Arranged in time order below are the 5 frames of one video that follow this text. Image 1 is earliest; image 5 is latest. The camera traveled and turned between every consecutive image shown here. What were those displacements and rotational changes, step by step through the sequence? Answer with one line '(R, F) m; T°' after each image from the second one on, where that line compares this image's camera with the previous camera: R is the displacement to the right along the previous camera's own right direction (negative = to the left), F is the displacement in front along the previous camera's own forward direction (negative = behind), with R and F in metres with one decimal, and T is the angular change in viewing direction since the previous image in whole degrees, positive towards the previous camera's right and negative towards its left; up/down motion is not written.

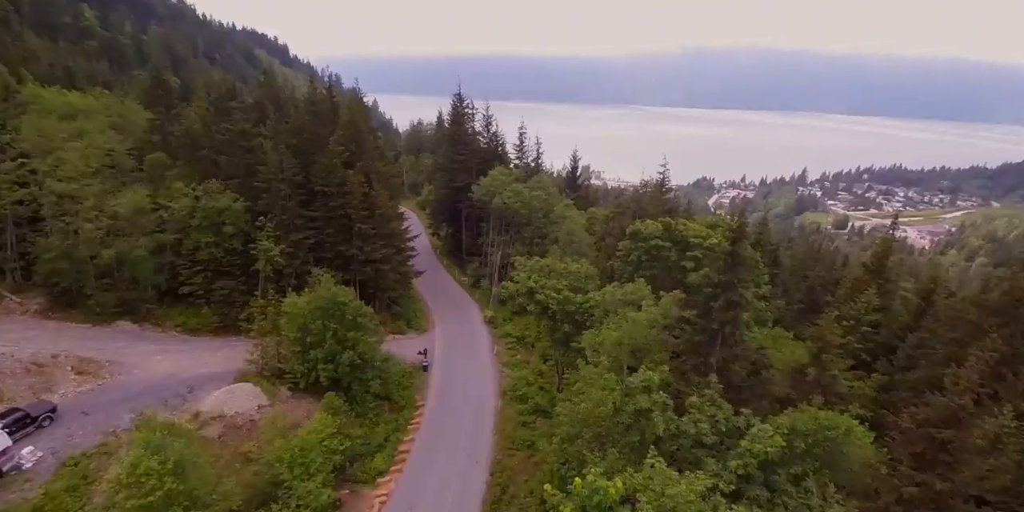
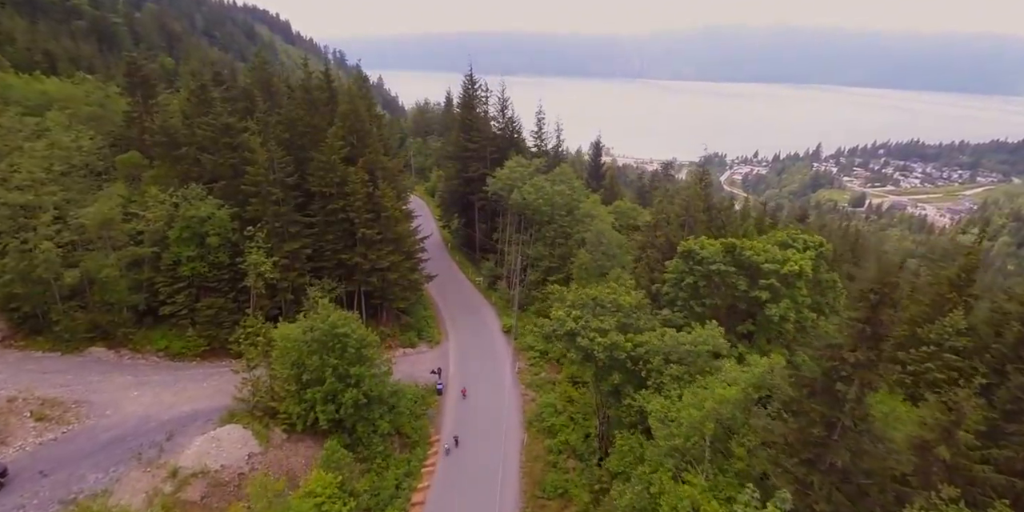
(-1.2, +4.9) m; -1°
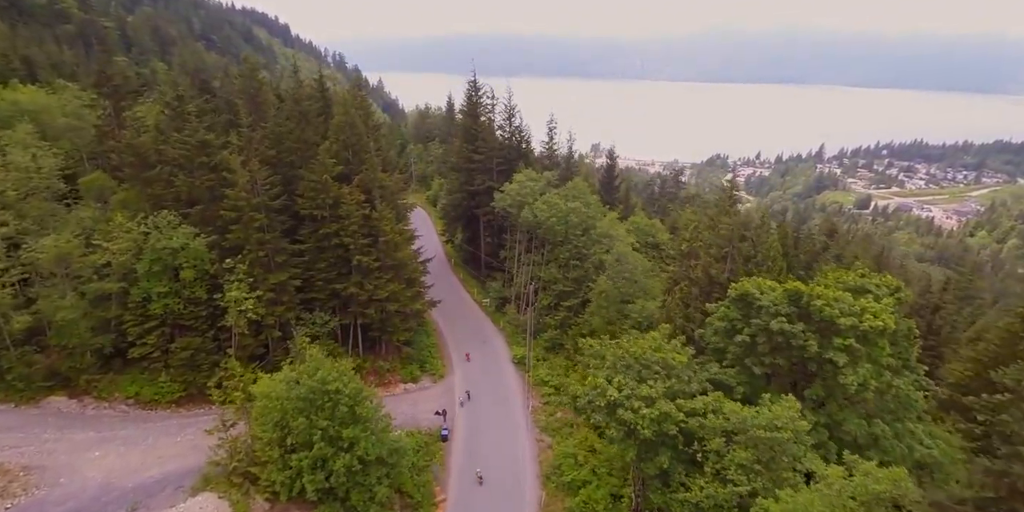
(-0.8, +3.8) m; 0°
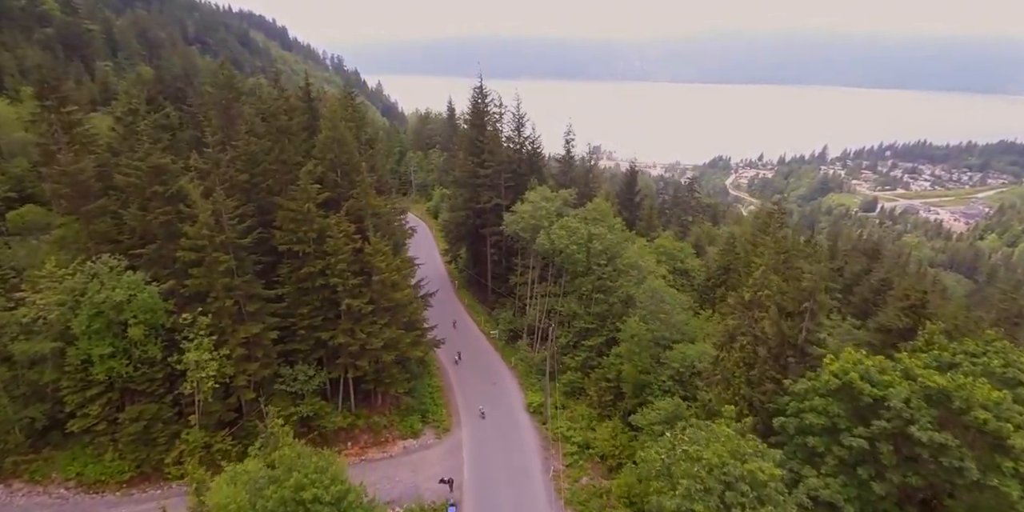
(-1.0, +5.2) m; 0°
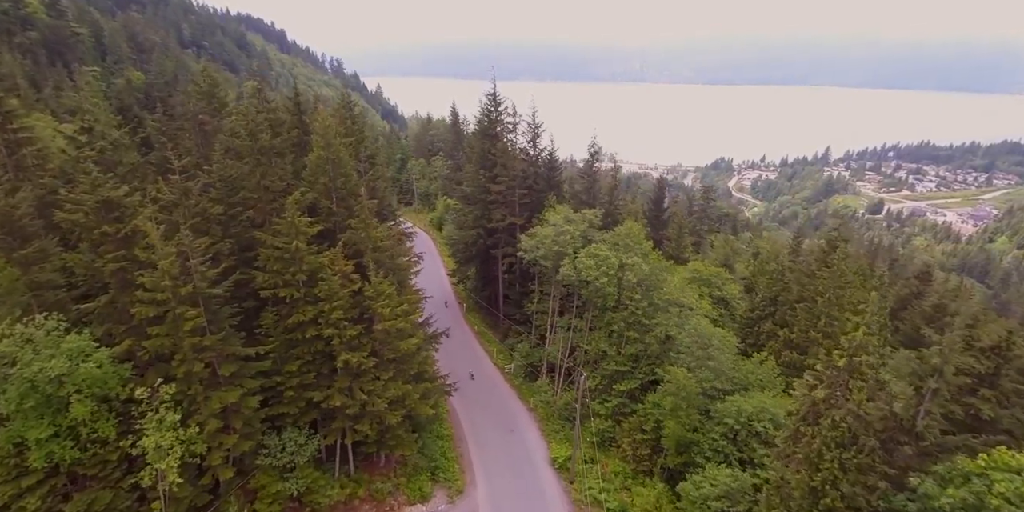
(-1.2, +4.5) m; 0°
